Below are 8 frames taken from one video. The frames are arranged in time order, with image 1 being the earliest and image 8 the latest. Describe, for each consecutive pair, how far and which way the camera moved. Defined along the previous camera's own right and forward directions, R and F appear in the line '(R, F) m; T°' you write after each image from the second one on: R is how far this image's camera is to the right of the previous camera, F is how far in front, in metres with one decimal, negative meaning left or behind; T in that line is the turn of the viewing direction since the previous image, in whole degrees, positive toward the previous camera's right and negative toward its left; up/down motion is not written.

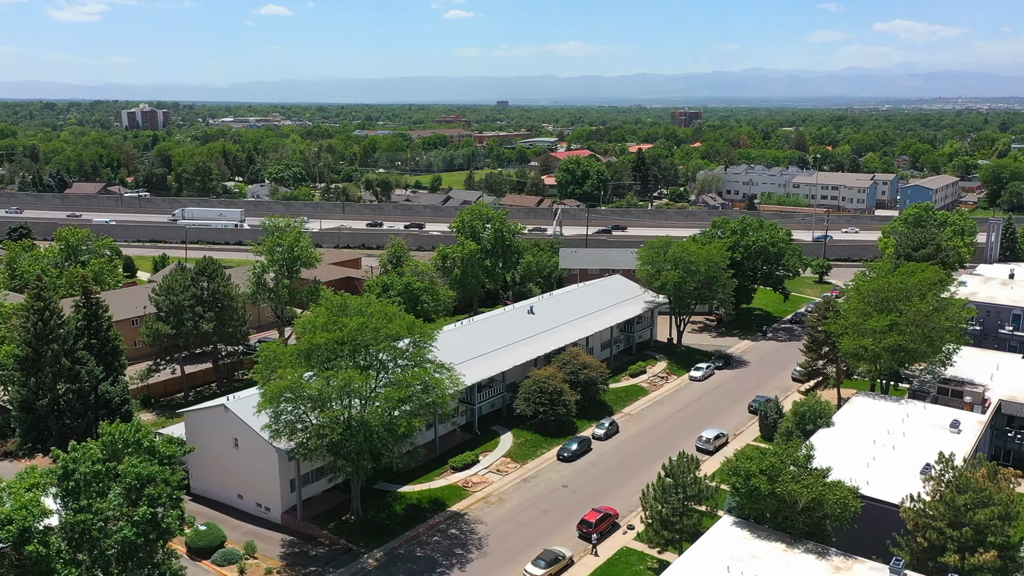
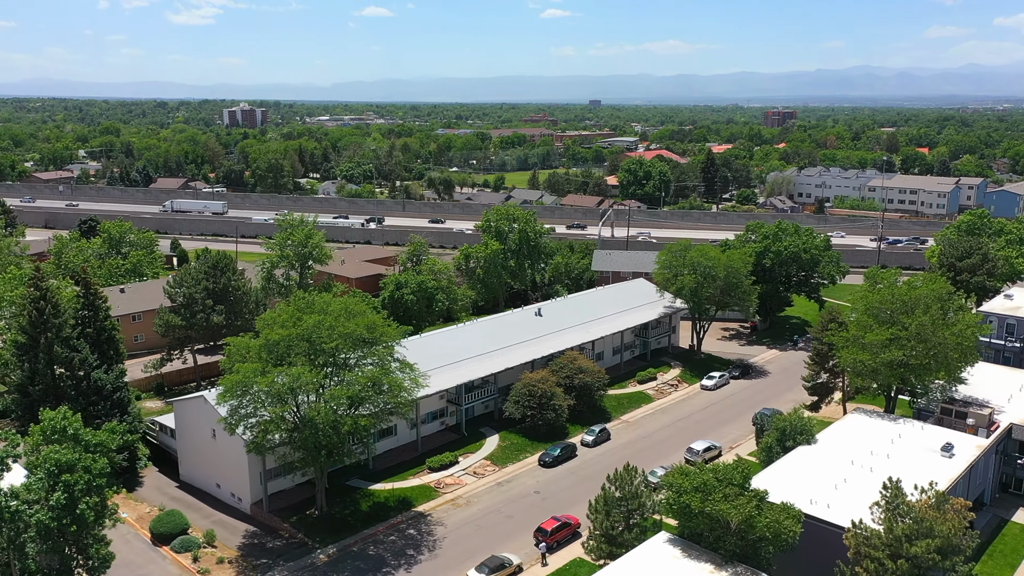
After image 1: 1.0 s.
(+4.5, +0.6) m; -6°
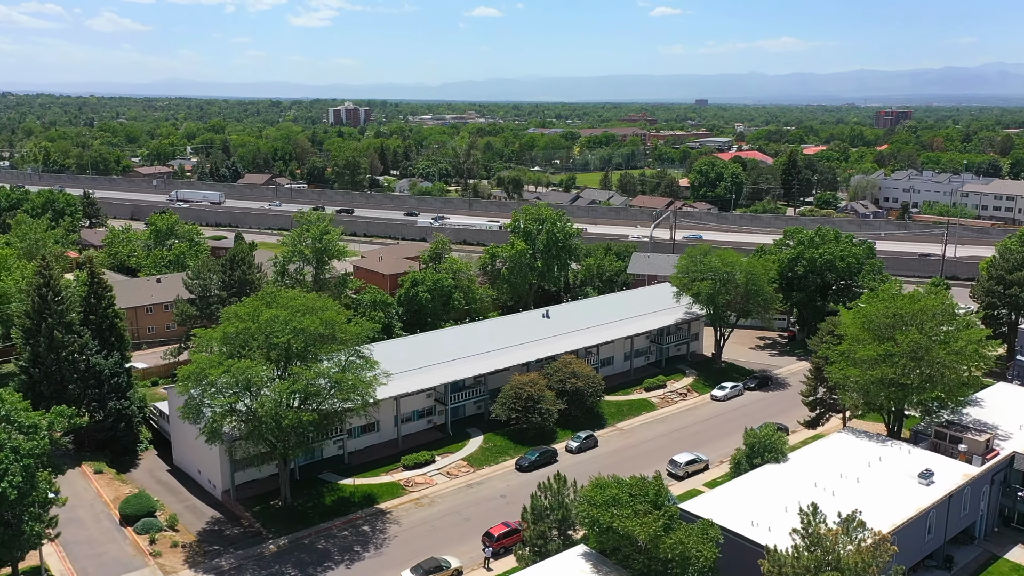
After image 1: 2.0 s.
(+5.0, +0.7) m; -7°
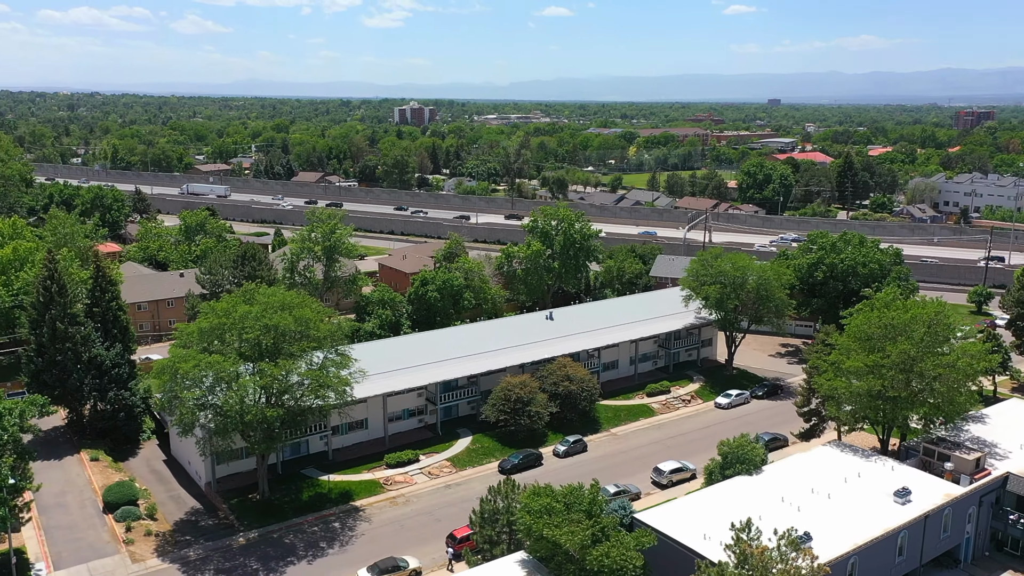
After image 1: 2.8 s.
(+3.3, +0.4) m; -4°
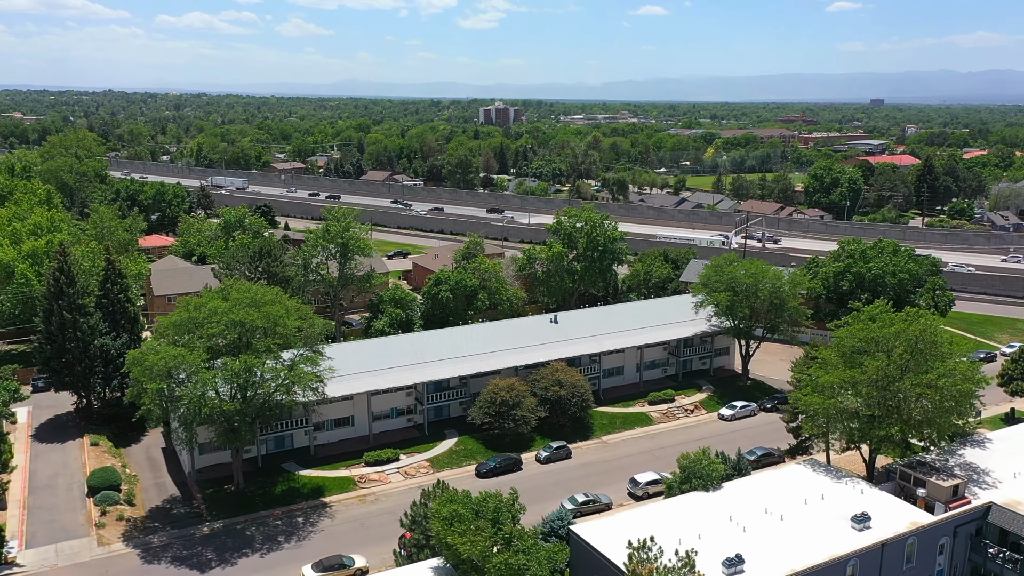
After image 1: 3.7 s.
(+4.4, +0.6) m; -6°
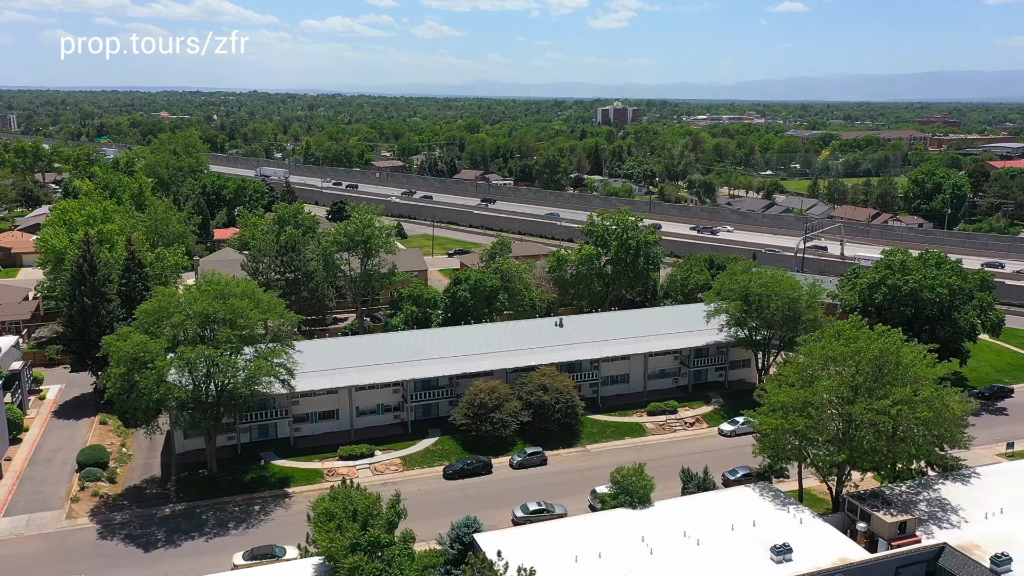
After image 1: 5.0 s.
(+6.1, +0.9) m; -8°
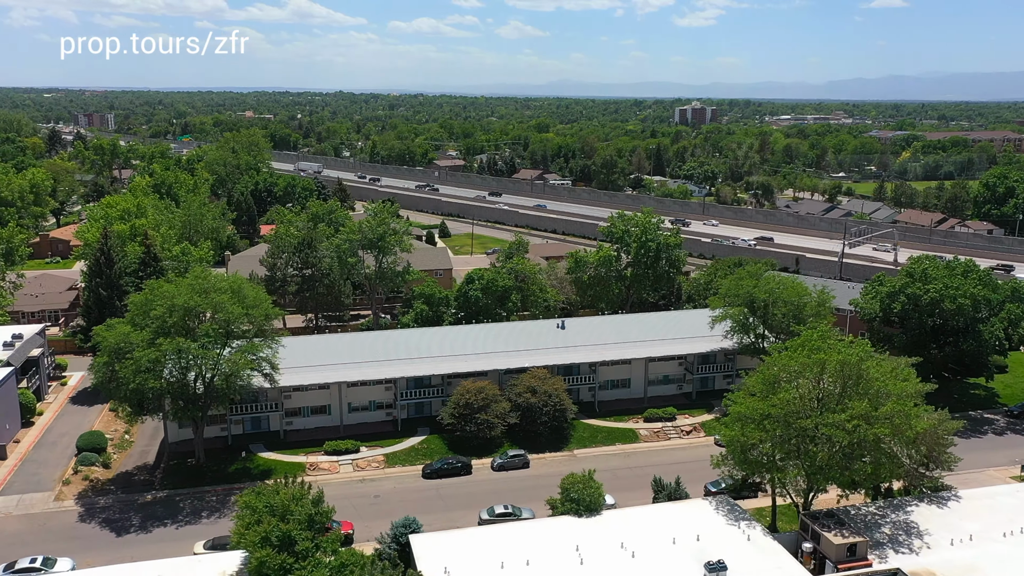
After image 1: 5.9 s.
(+4.0, +0.5) m; -5°
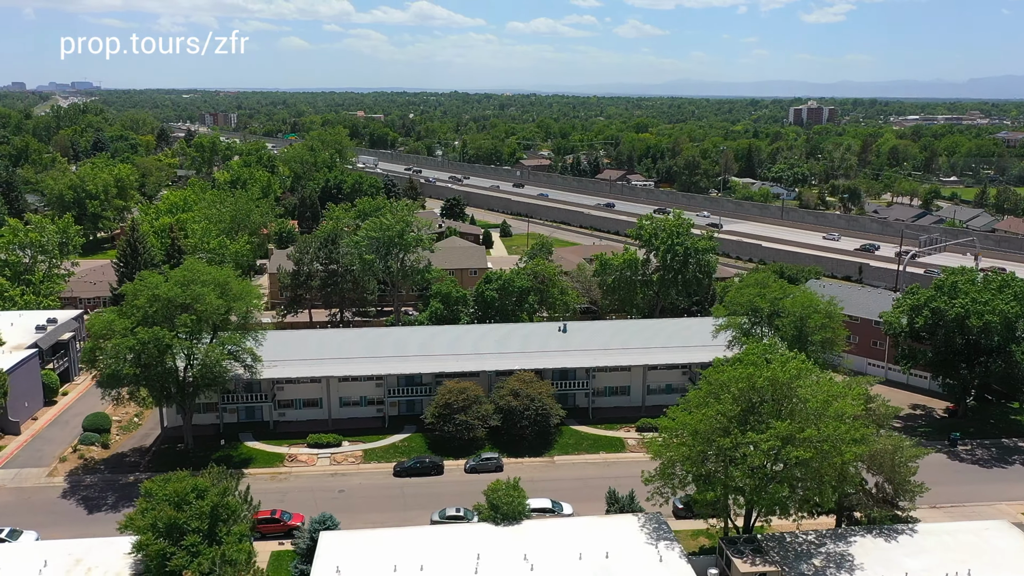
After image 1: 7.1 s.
(+5.6, +0.8) m; -7°
